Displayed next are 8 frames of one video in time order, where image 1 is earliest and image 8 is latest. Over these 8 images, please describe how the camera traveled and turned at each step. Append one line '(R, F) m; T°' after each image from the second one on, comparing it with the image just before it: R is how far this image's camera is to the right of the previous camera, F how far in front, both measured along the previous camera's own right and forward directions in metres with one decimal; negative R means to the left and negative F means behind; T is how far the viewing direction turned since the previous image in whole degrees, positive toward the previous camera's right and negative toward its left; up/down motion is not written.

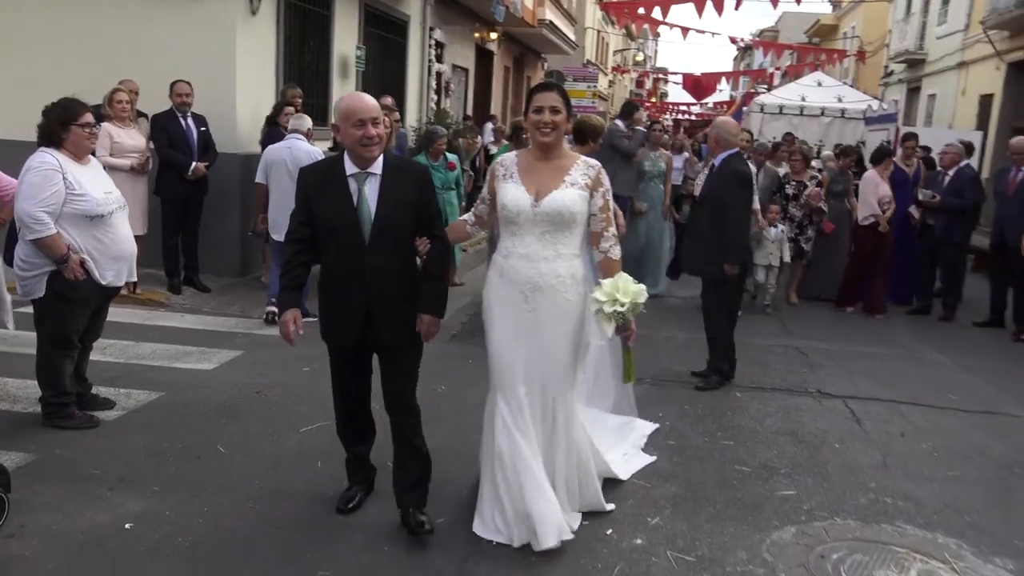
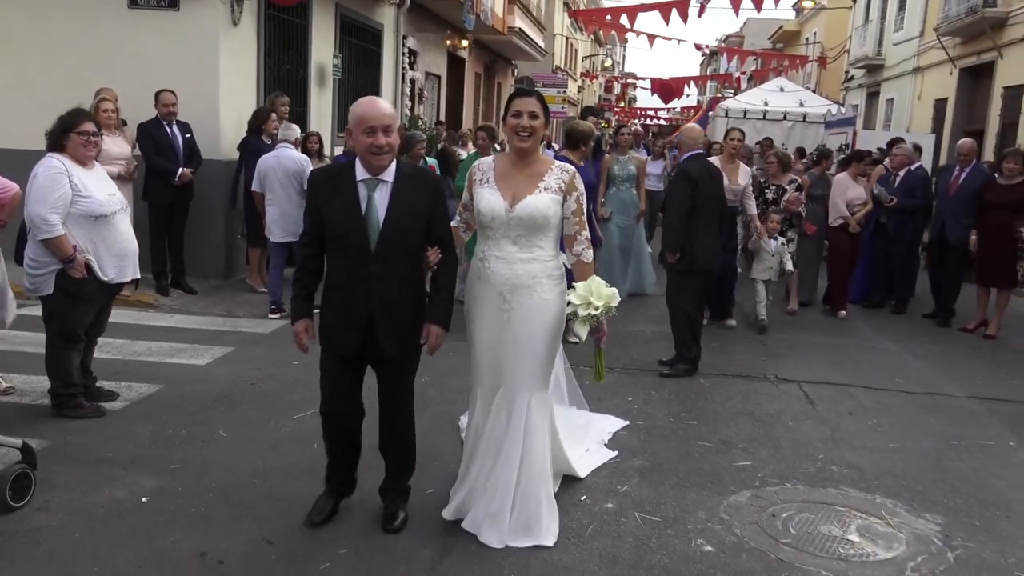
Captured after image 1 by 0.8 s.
(0.0, -0.4) m; +2°
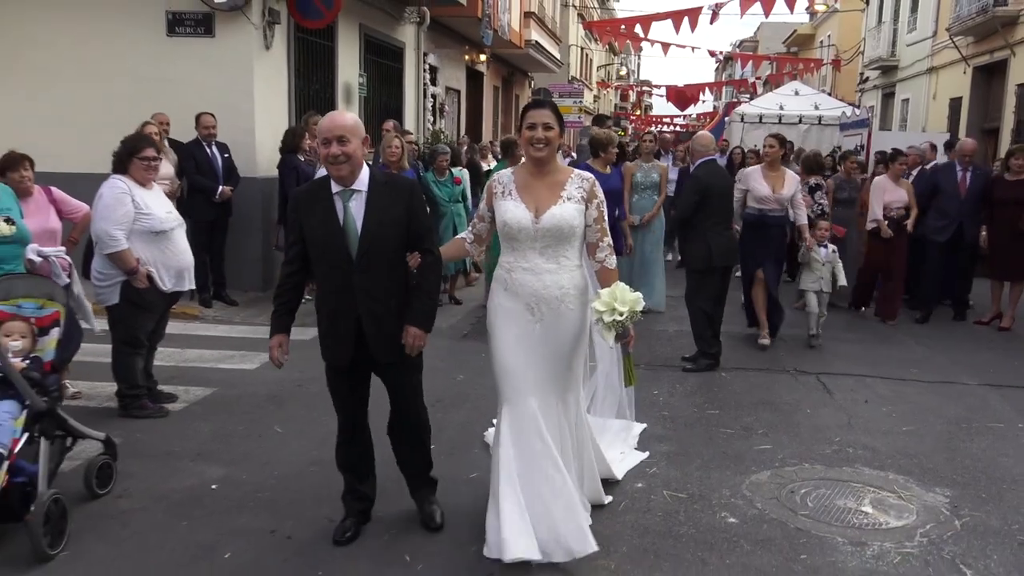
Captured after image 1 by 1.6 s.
(-0.1, -0.4) m; -1°
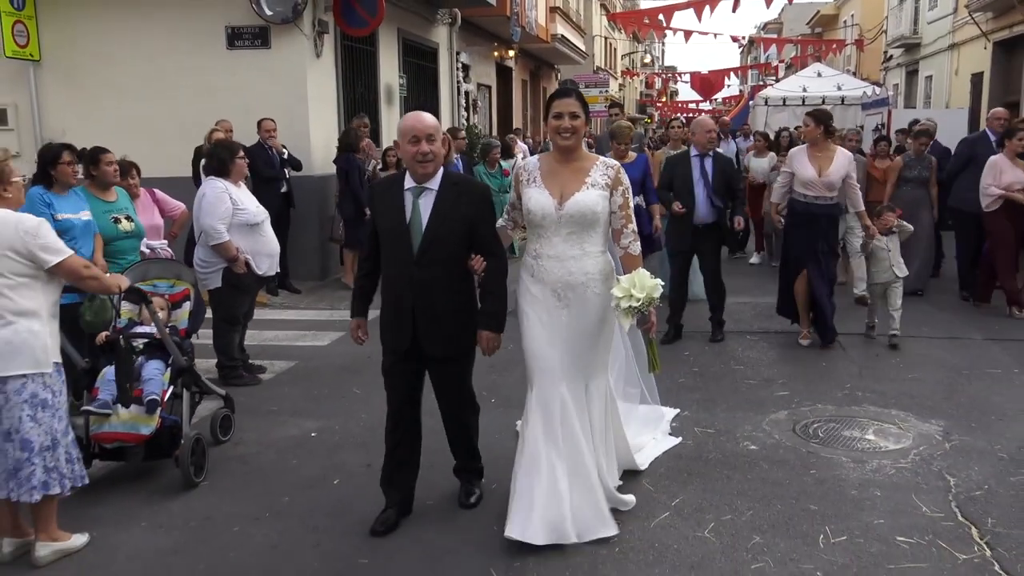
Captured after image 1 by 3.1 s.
(-0.1, -0.8) m; -2°
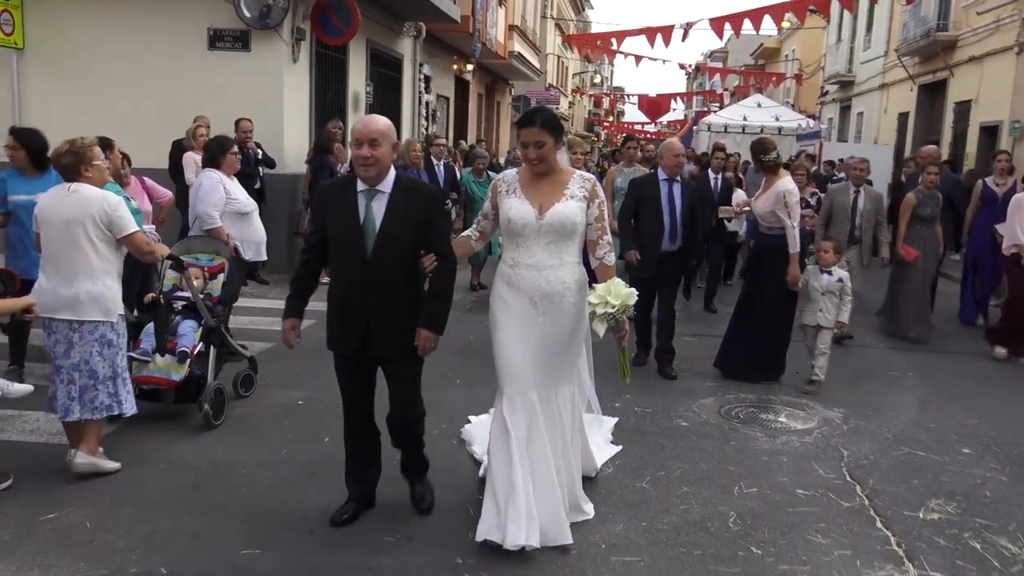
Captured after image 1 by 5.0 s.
(-0.2, -0.7) m; +4°
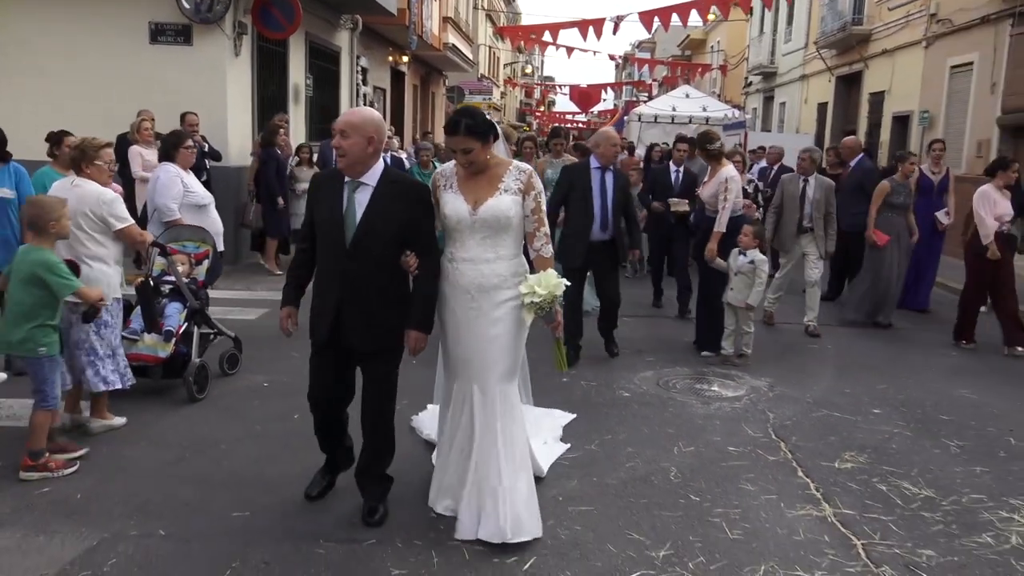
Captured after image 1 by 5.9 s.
(-0.1, -0.4) m; +4°
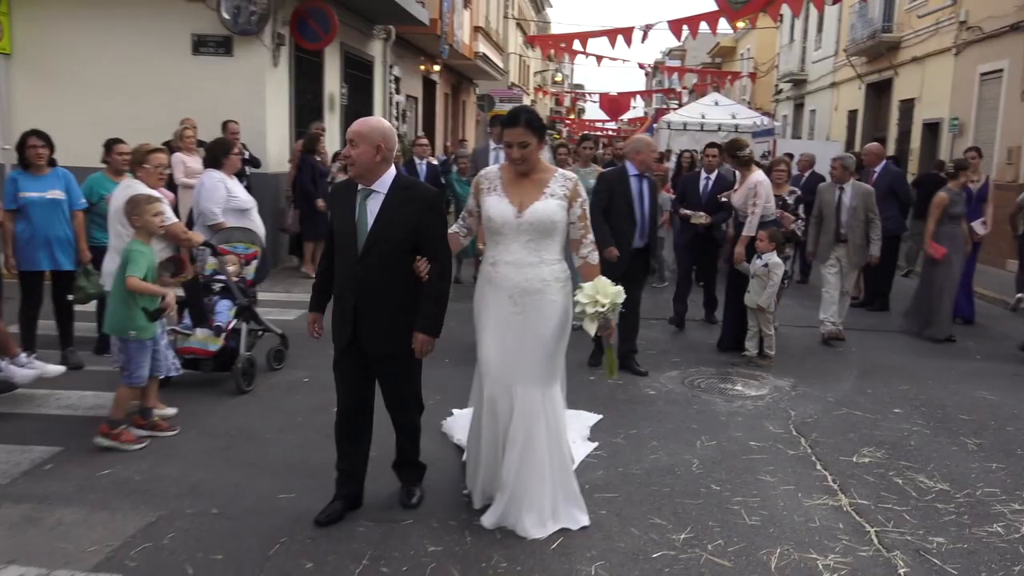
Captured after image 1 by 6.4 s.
(0.0, -0.2) m; -2°
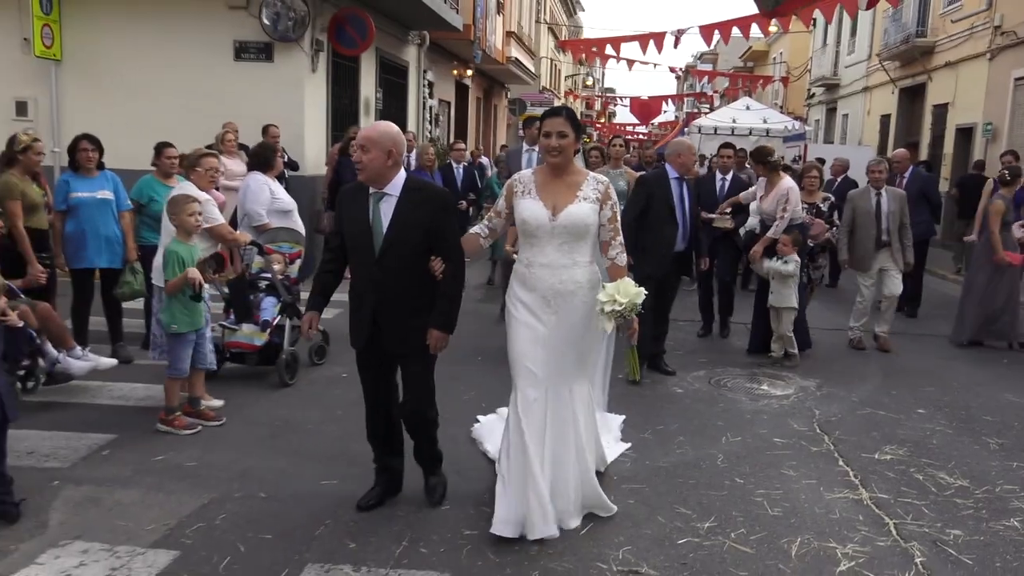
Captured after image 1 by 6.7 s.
(0.0, -0.2) m; -2°
